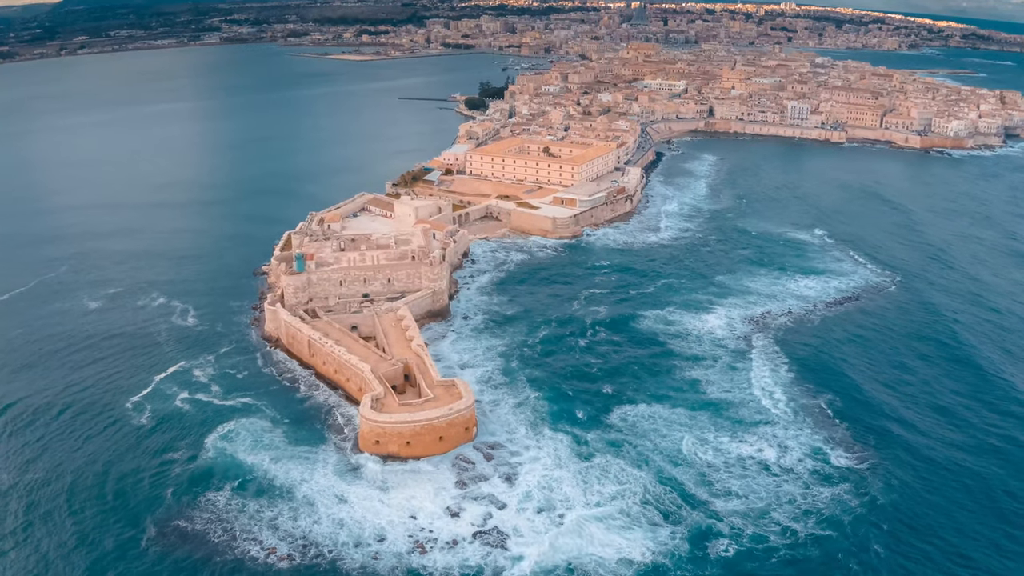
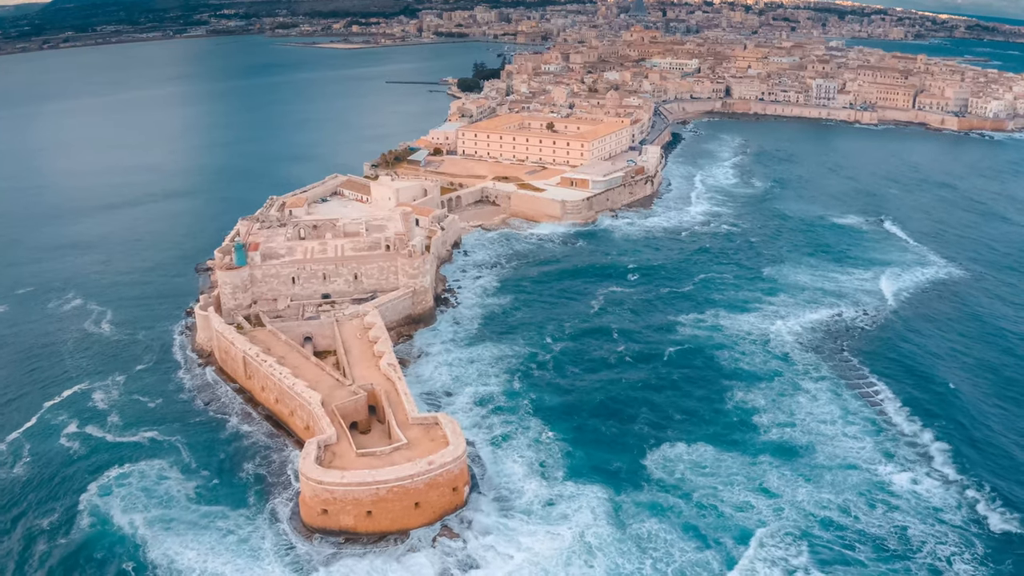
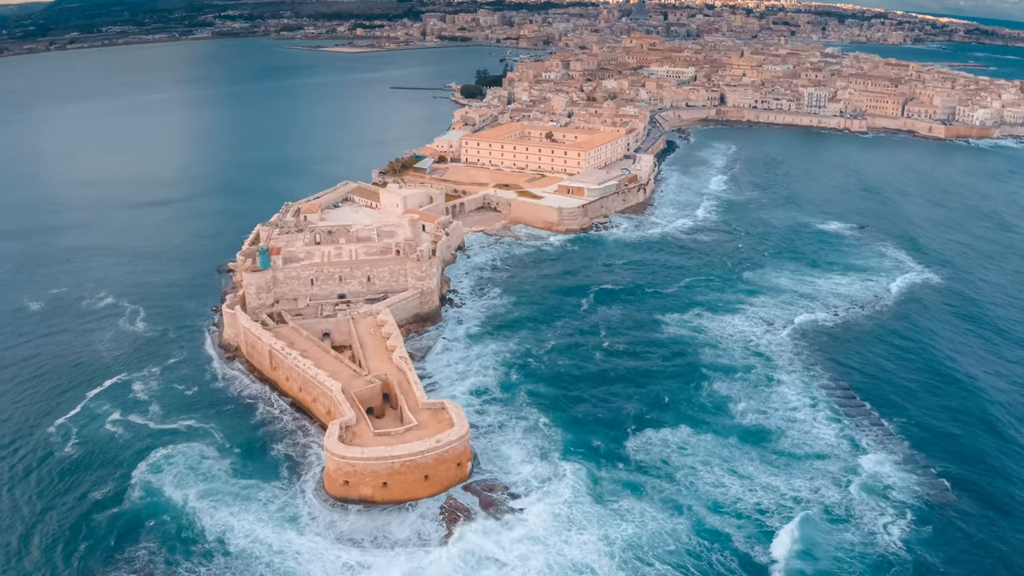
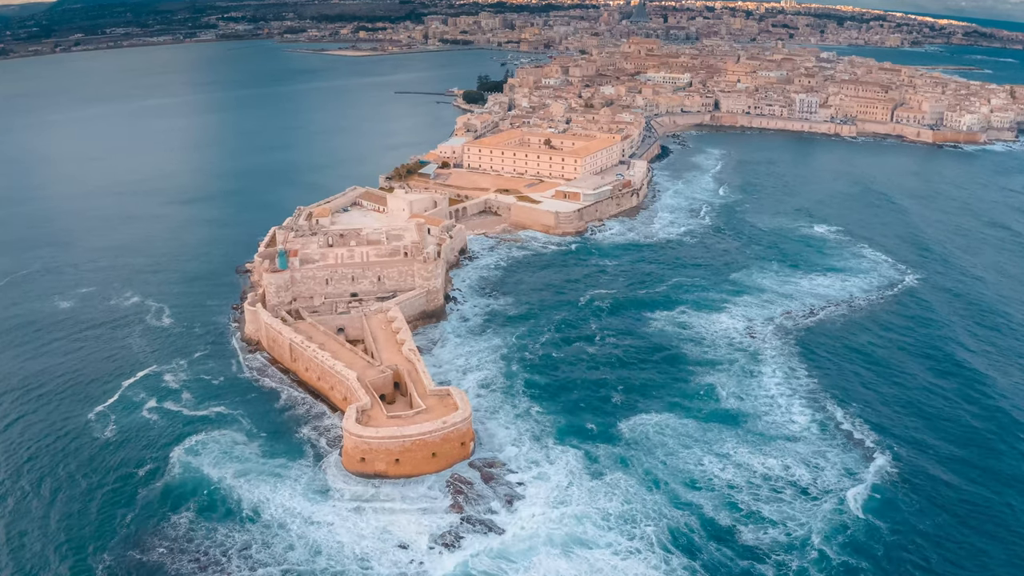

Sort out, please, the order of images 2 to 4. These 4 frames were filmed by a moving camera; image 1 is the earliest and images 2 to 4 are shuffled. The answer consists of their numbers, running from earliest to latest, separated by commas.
4, 3, 2
